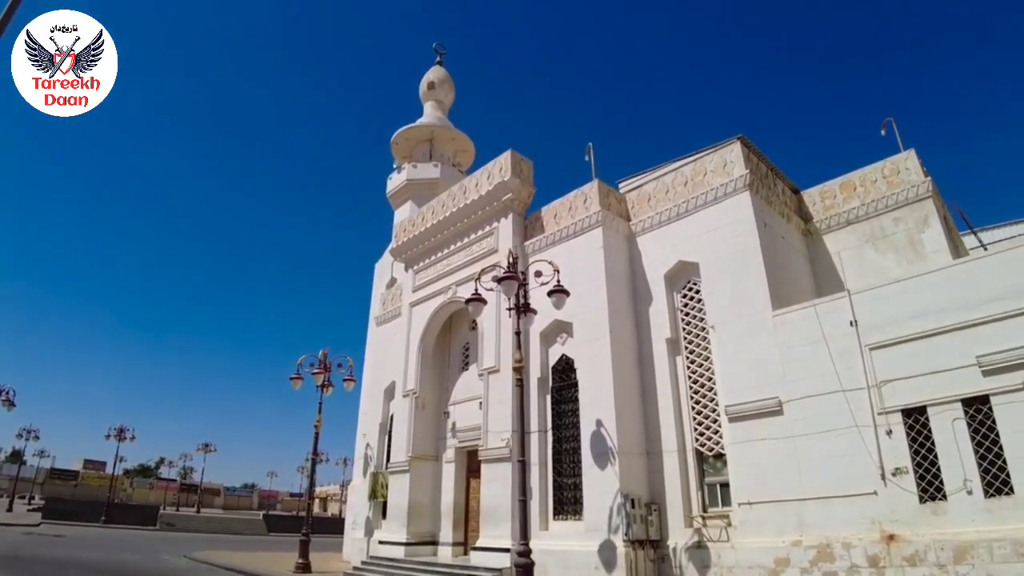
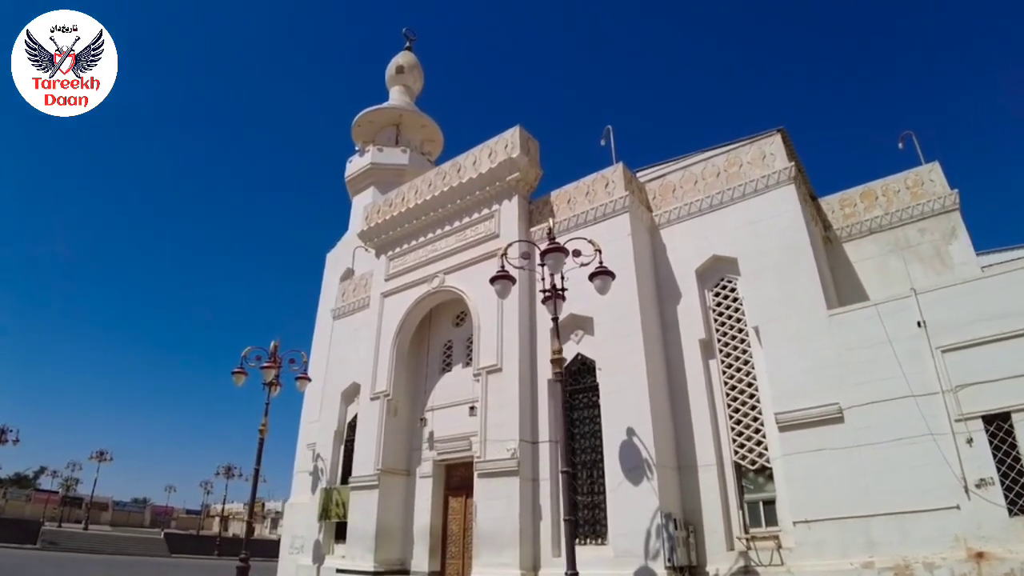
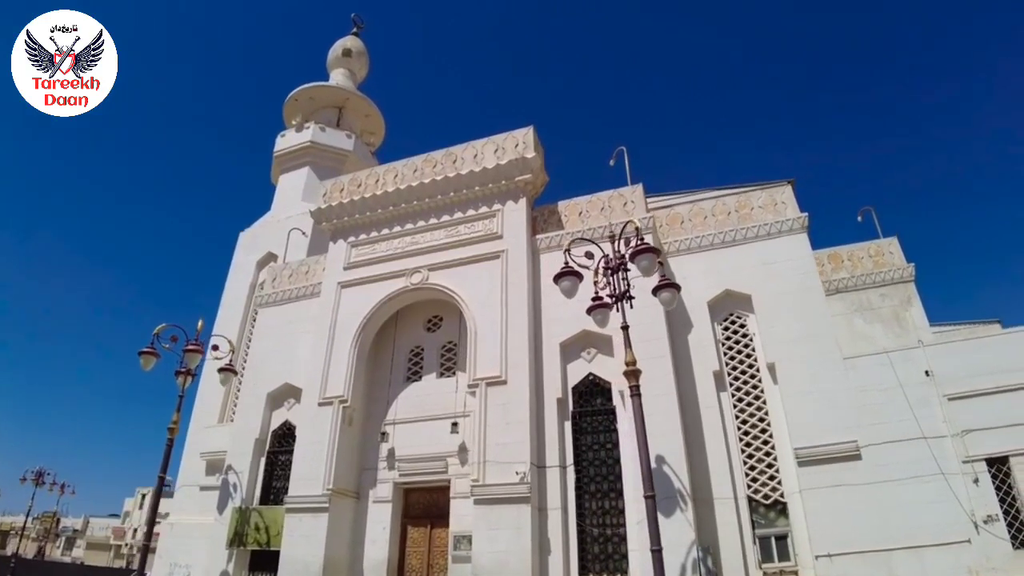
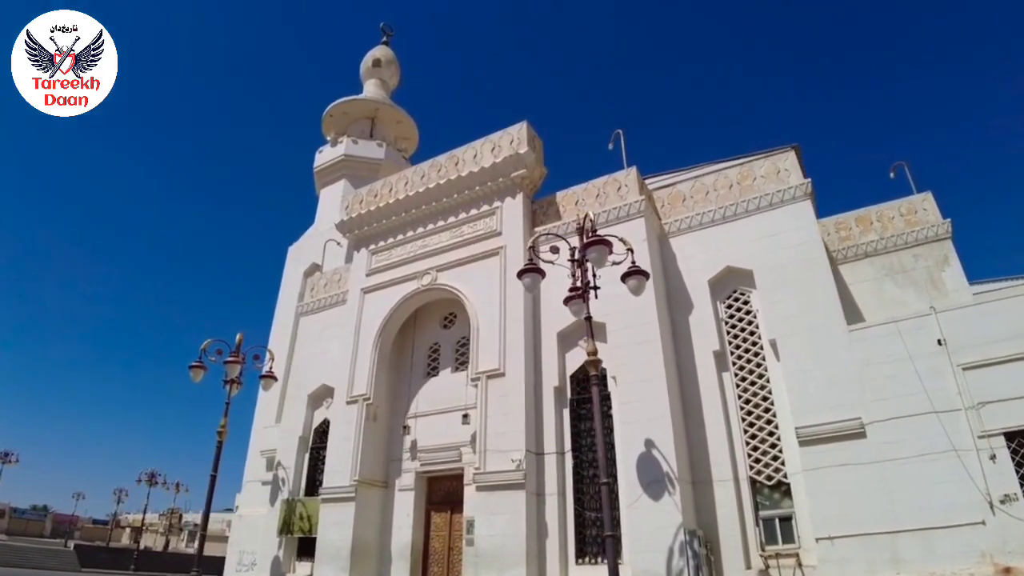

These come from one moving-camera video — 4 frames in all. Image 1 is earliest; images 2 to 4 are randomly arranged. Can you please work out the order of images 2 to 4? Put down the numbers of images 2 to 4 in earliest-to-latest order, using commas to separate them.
2, 4, 3
